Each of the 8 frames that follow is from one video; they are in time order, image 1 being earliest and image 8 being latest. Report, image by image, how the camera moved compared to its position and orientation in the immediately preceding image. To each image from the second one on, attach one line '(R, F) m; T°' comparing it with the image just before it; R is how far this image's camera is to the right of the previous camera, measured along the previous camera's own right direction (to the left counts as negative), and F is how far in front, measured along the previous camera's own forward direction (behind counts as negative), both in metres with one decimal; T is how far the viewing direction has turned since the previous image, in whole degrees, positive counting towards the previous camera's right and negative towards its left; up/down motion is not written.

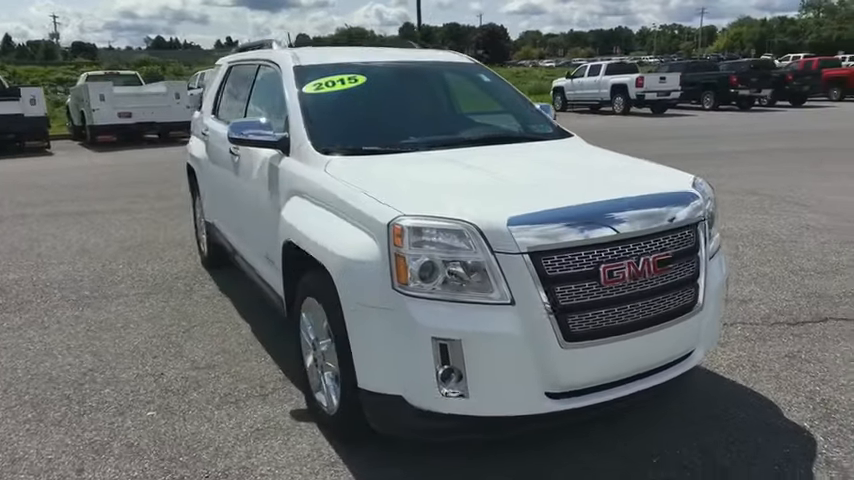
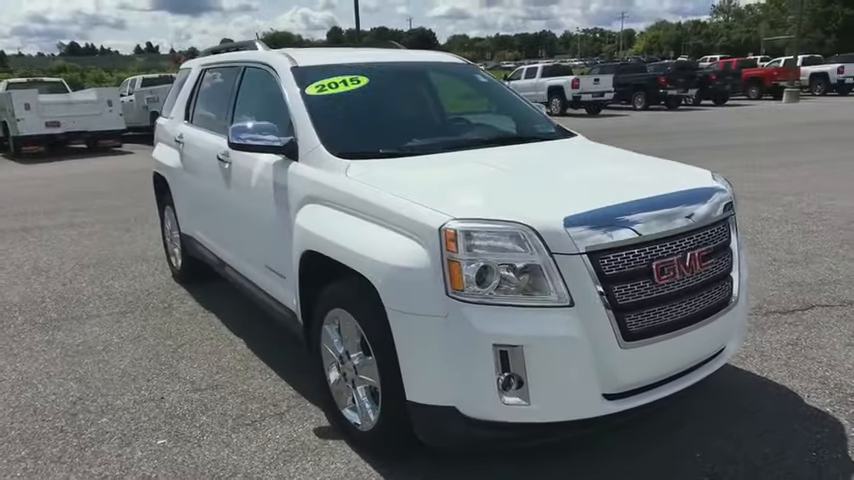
(-0.5, +0.1) m; +6°
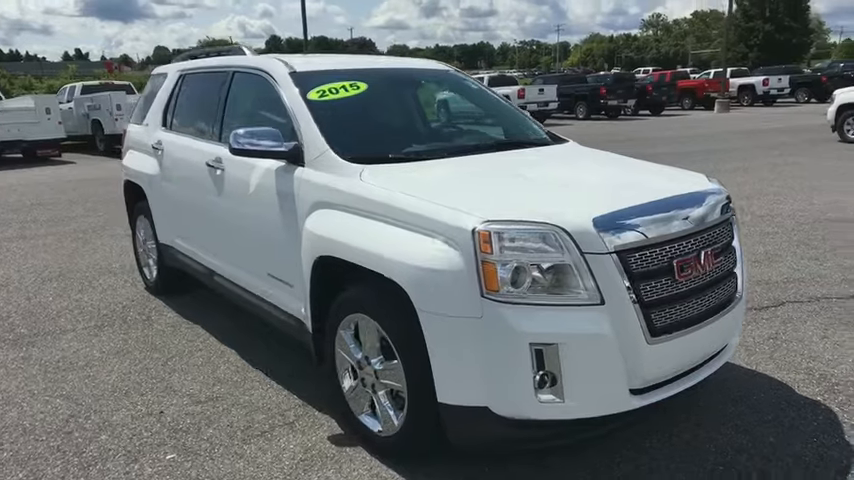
(-0.4, 0.0) m; +5°
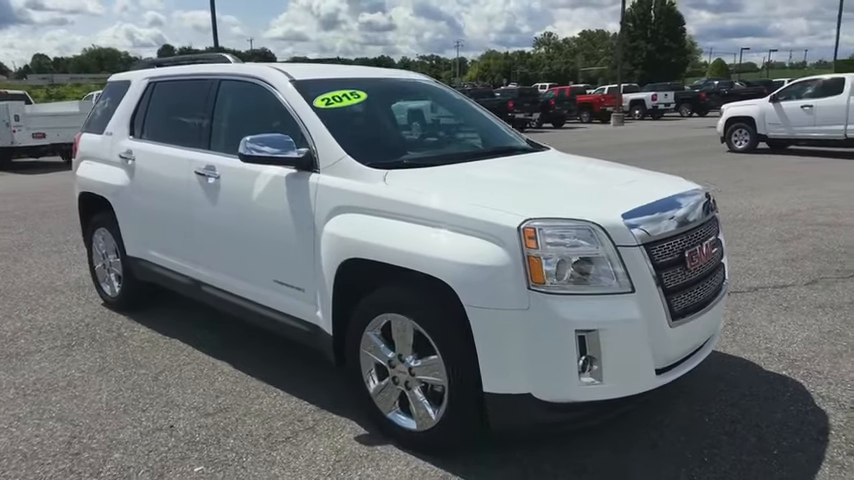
(-0.7, -0.1) m; +9°
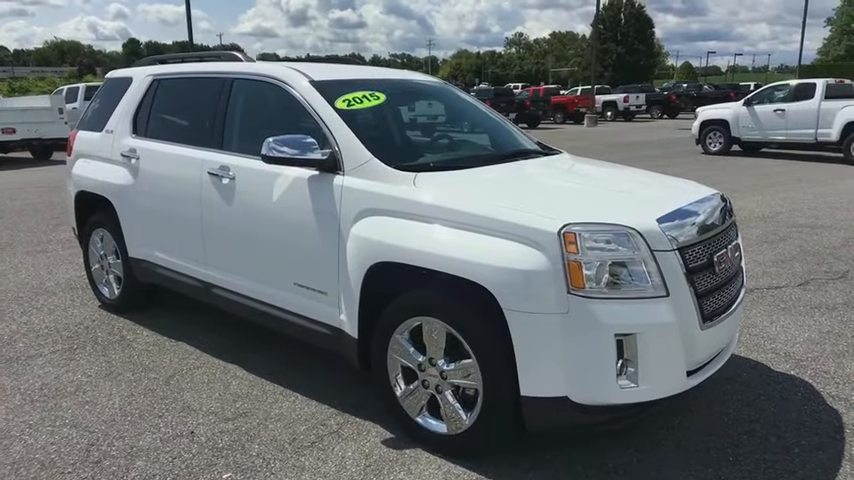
(-0.3, 0.0) m; +3°
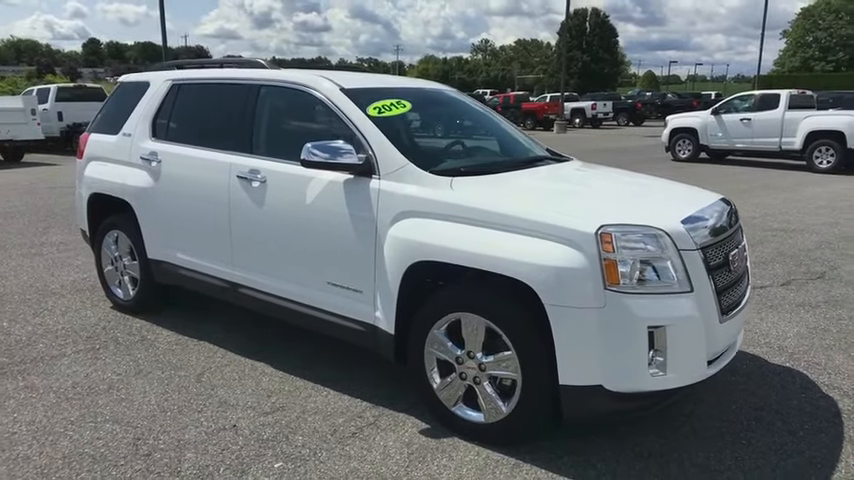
(-0.4, -0.2) m; +3°
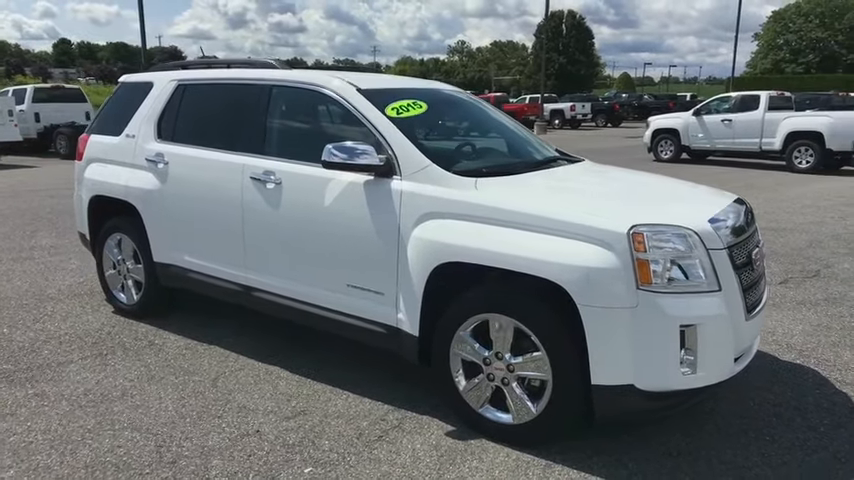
(-0.3, 0.0) m; +2°
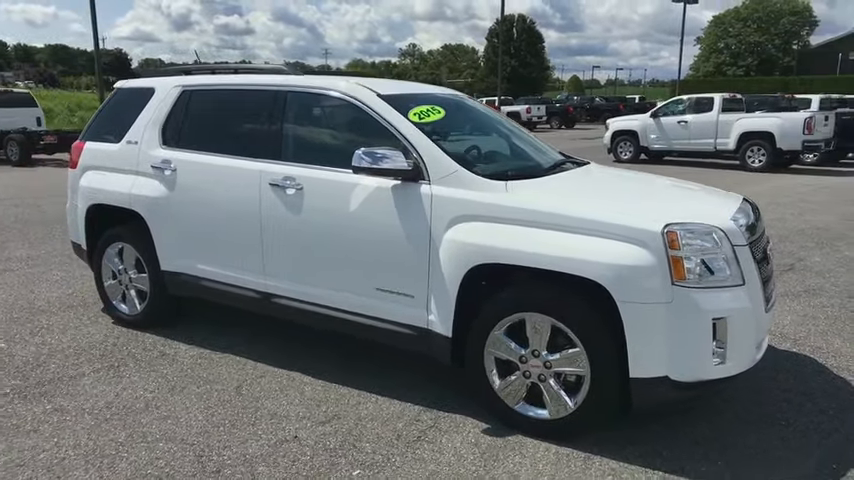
(-0.5, -0.1) m; +4°
